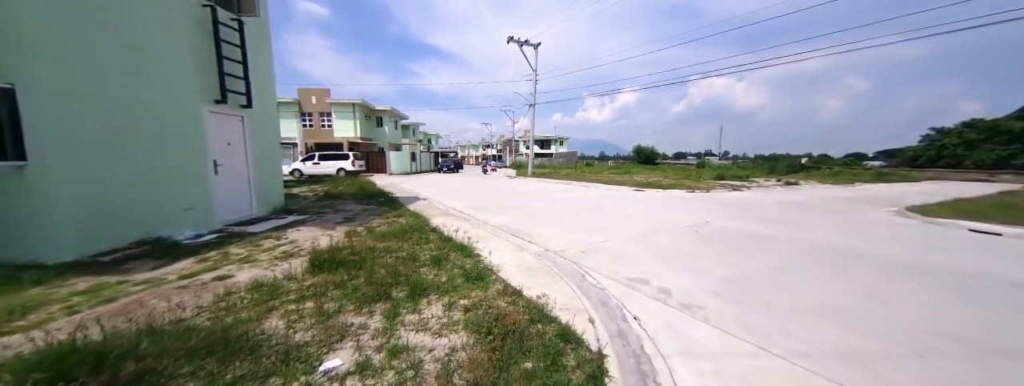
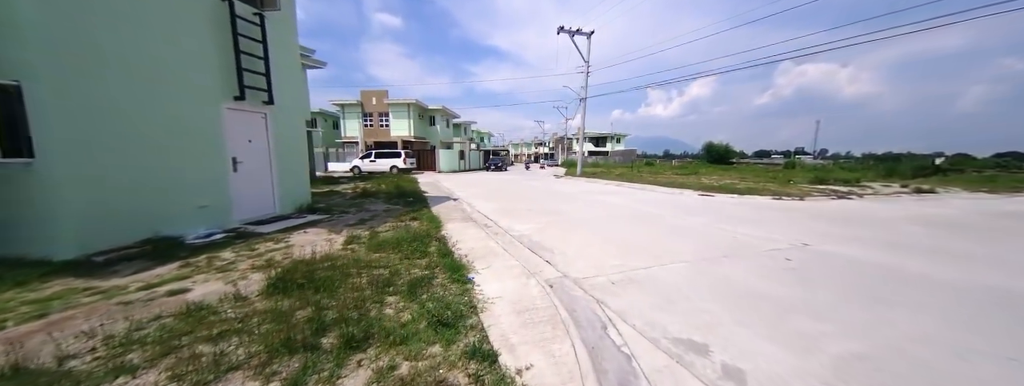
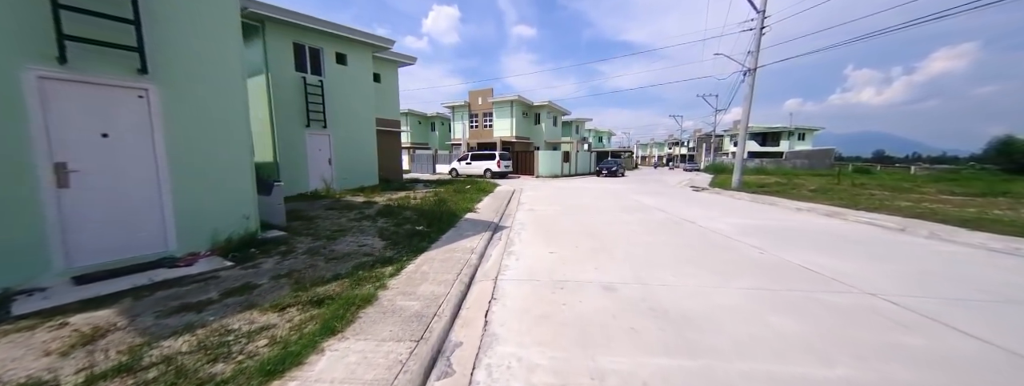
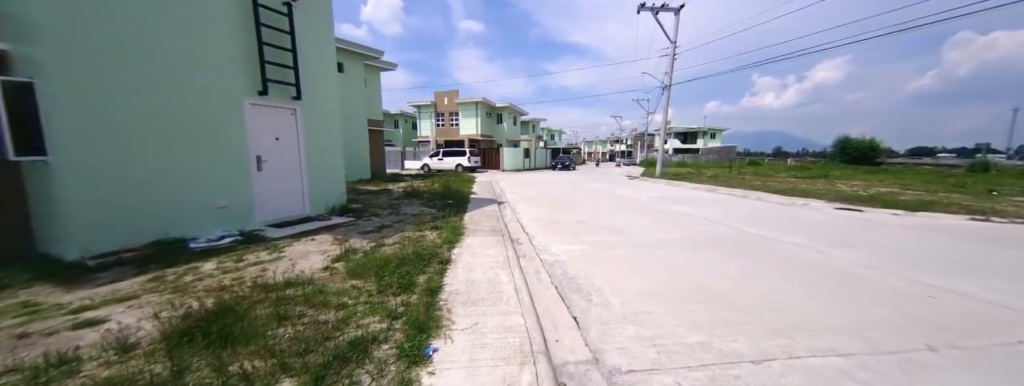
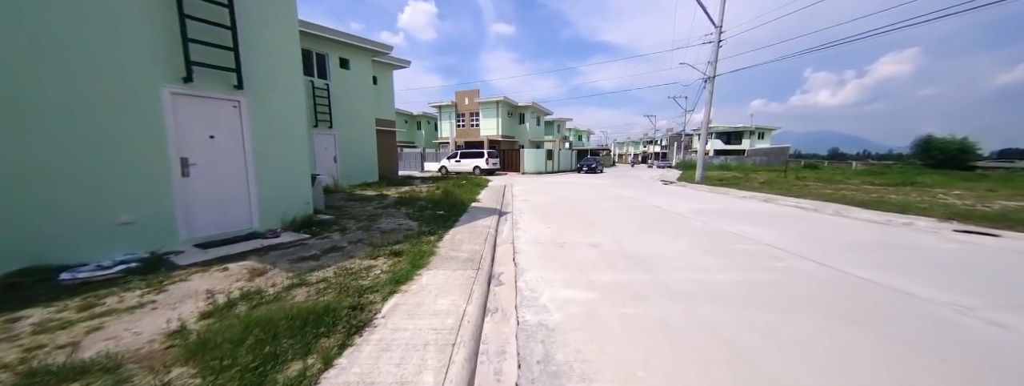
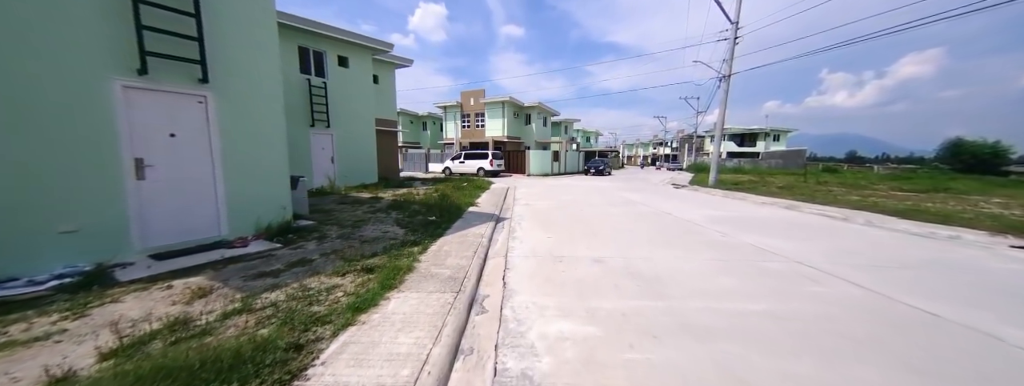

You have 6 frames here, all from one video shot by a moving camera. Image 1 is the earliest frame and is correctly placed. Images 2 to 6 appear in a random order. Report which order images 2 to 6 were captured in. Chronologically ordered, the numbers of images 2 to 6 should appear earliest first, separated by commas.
2, 4, 5, 6, 3
